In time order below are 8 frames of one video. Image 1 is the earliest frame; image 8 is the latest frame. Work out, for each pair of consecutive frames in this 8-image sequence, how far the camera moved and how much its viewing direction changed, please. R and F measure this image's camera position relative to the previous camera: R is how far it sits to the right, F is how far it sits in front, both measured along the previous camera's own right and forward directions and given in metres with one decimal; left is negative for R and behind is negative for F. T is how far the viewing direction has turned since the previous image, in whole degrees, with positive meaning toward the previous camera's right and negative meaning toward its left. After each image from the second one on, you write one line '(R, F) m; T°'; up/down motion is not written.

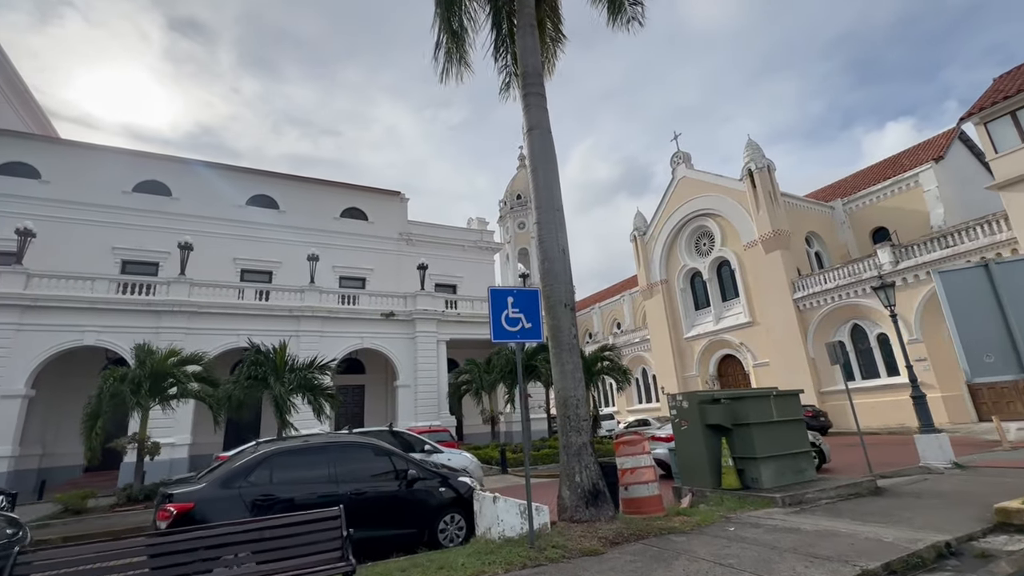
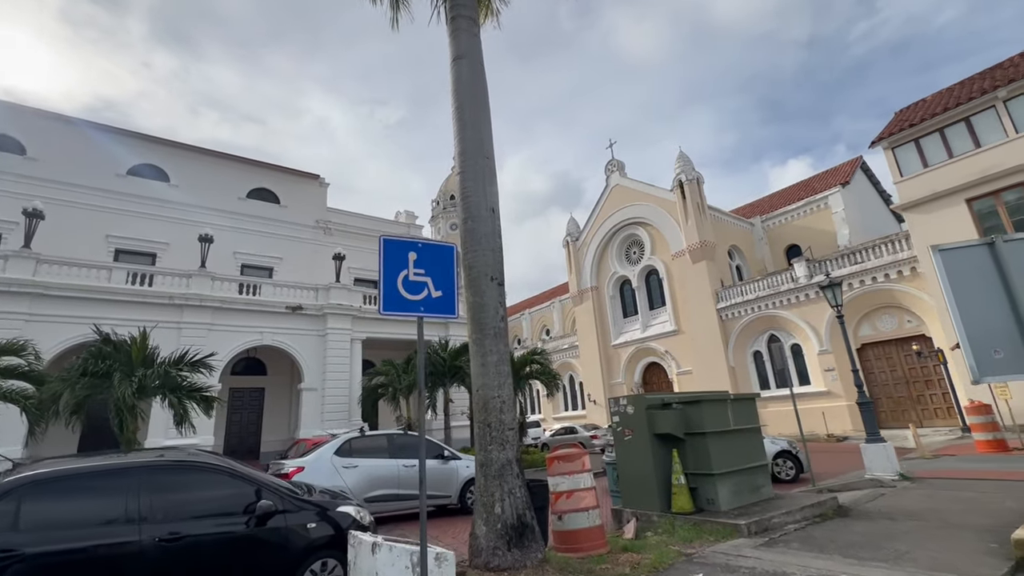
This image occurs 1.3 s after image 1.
(+0.2, +1.4) m; +8°
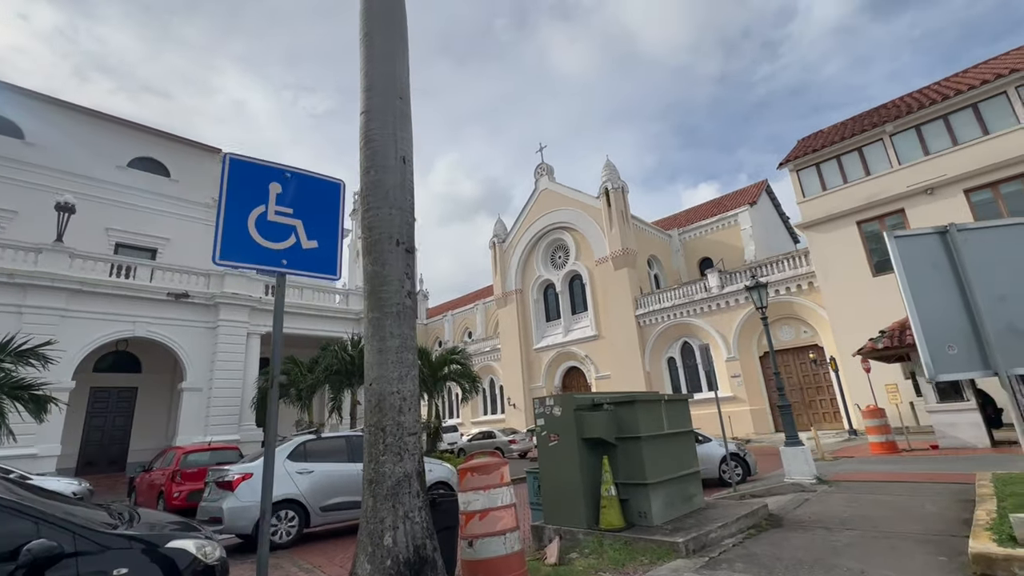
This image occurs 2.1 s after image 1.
(+0.1, +0.8) m; +9°
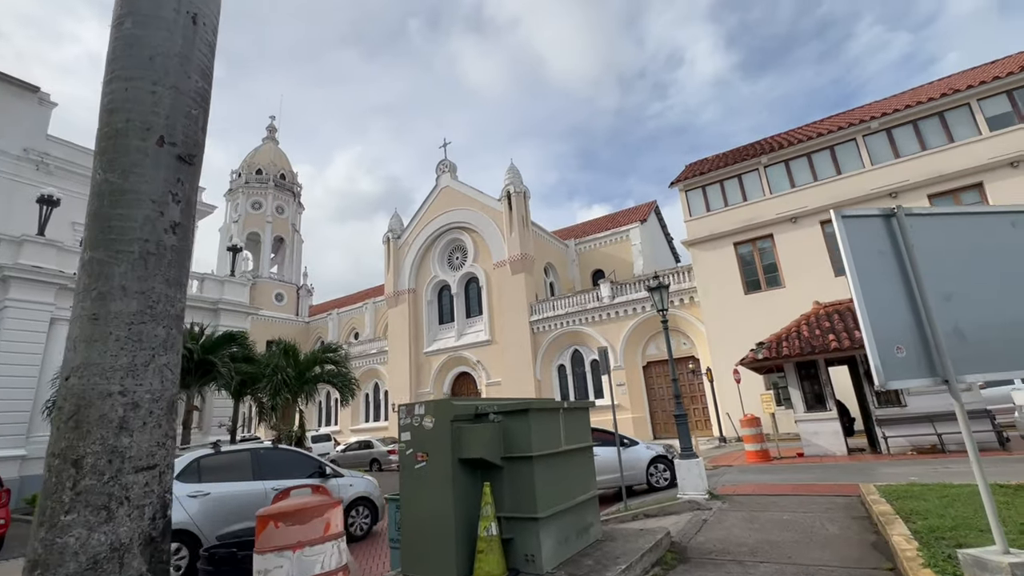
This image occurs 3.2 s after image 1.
(+0.3, +1.1) m; +12°
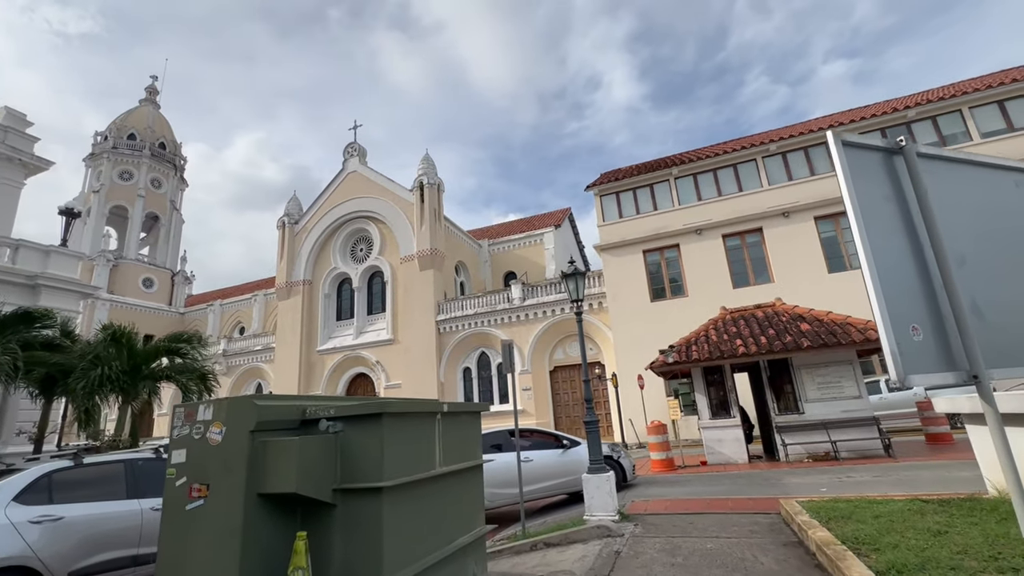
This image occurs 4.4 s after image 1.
(+0.3, +1.2) m; +11°
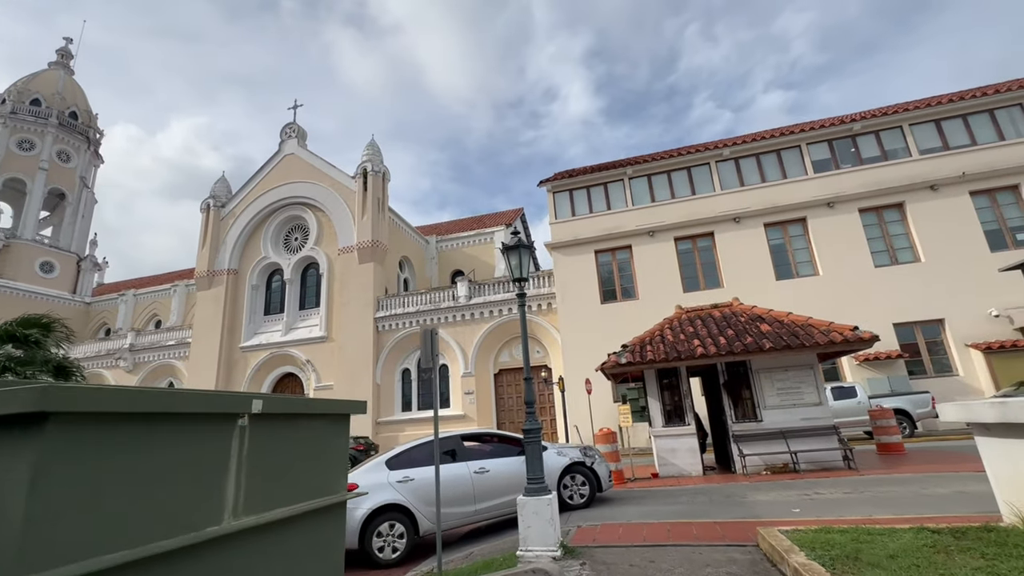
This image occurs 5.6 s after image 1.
(+0.3, +1.2) m; +6°
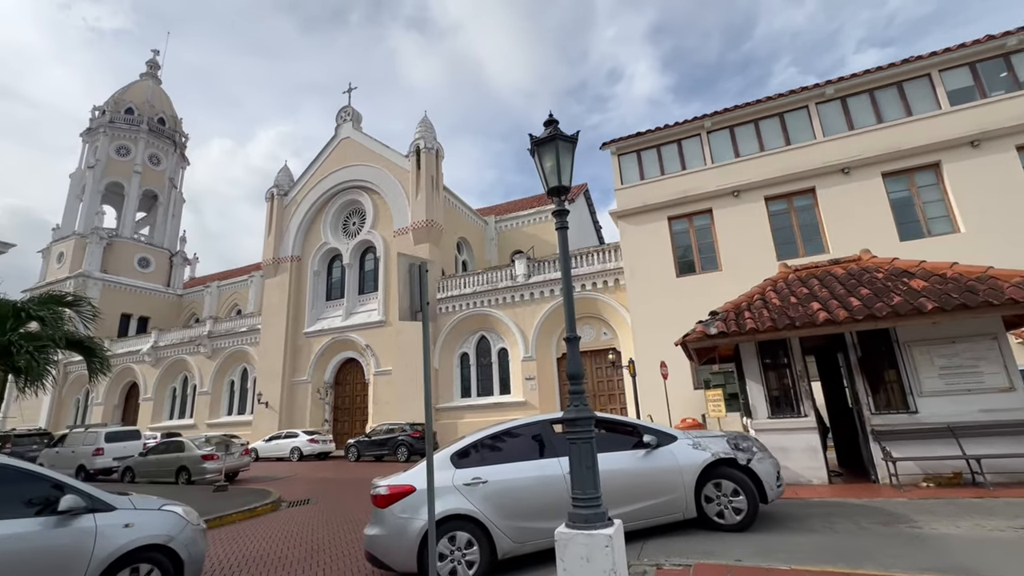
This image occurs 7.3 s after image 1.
(+0.2, +1.8) m; -8°
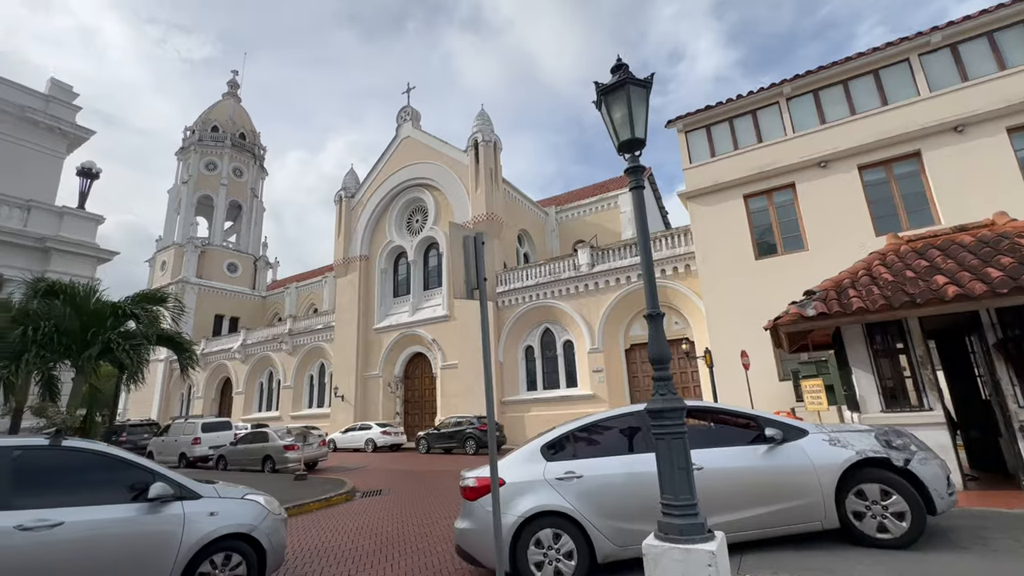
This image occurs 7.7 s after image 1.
(0.0, +0.4) m; -8°
